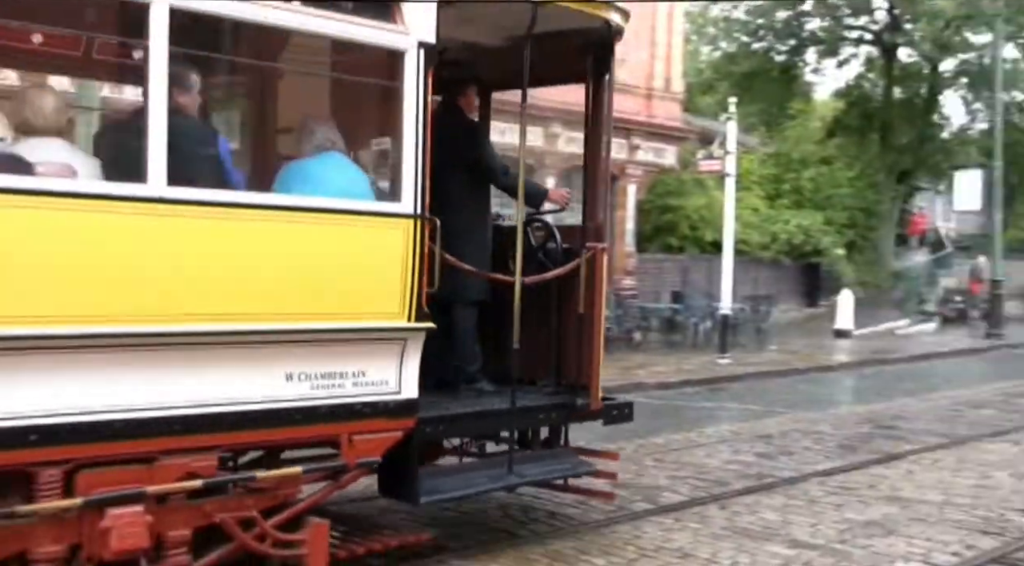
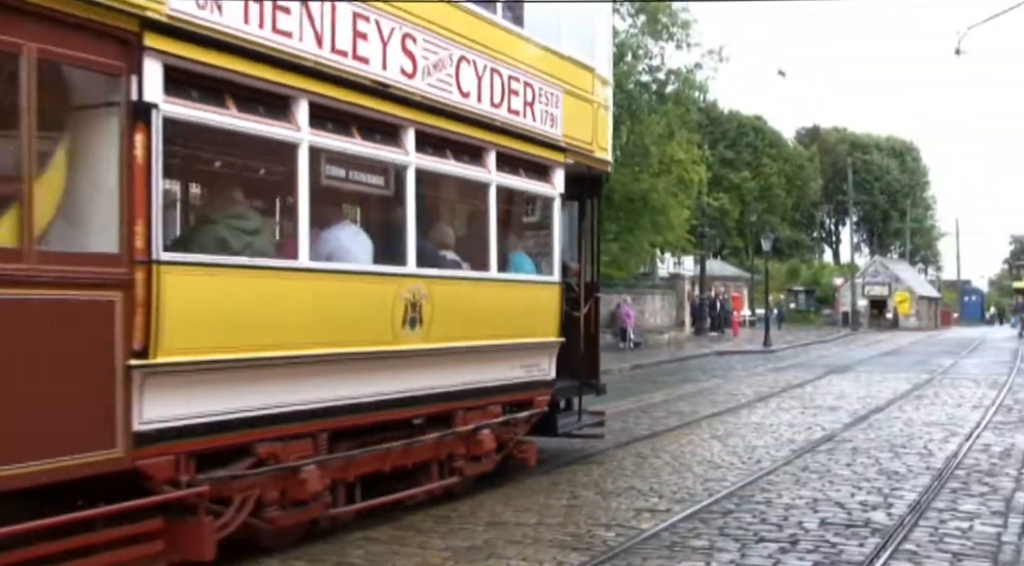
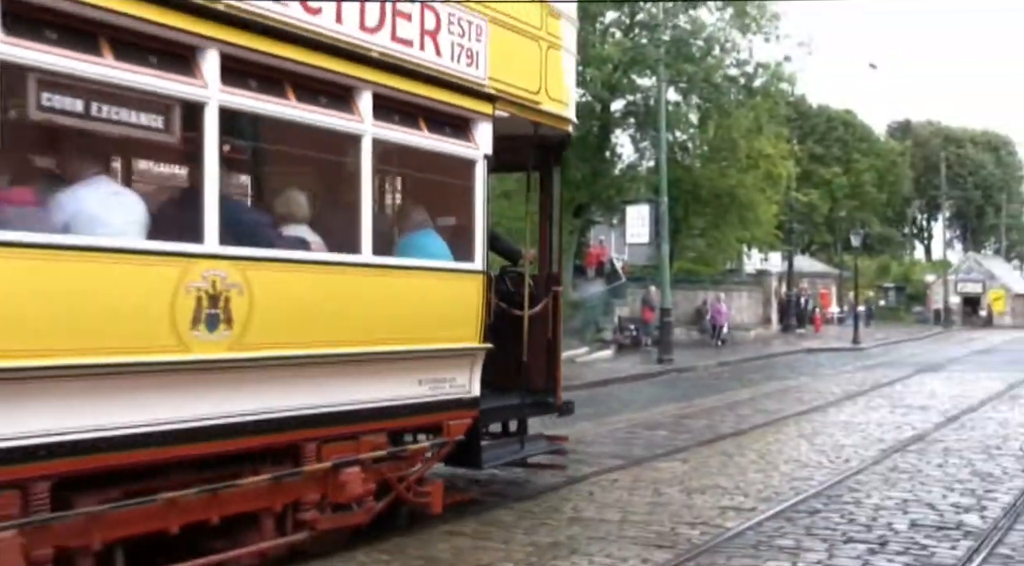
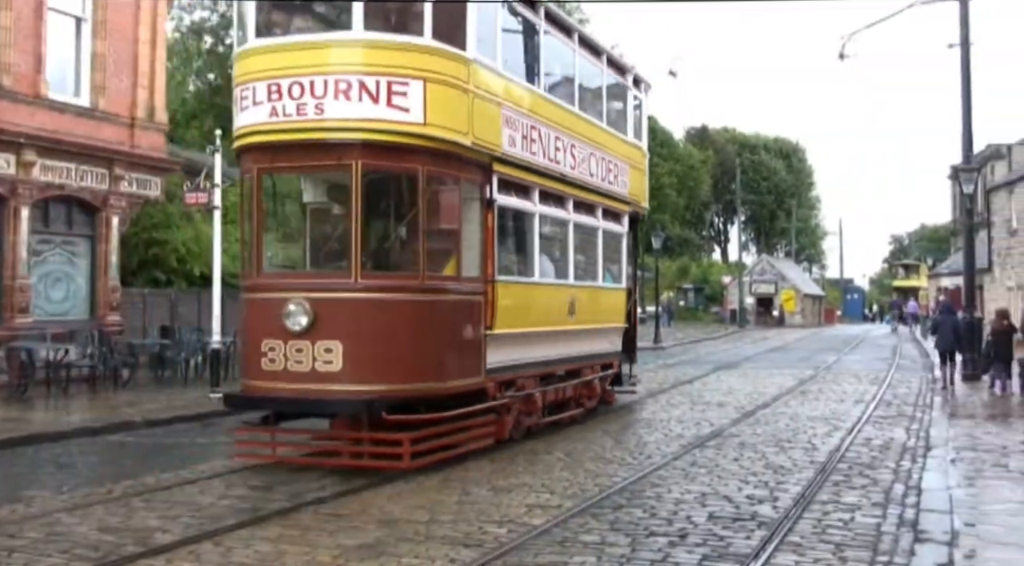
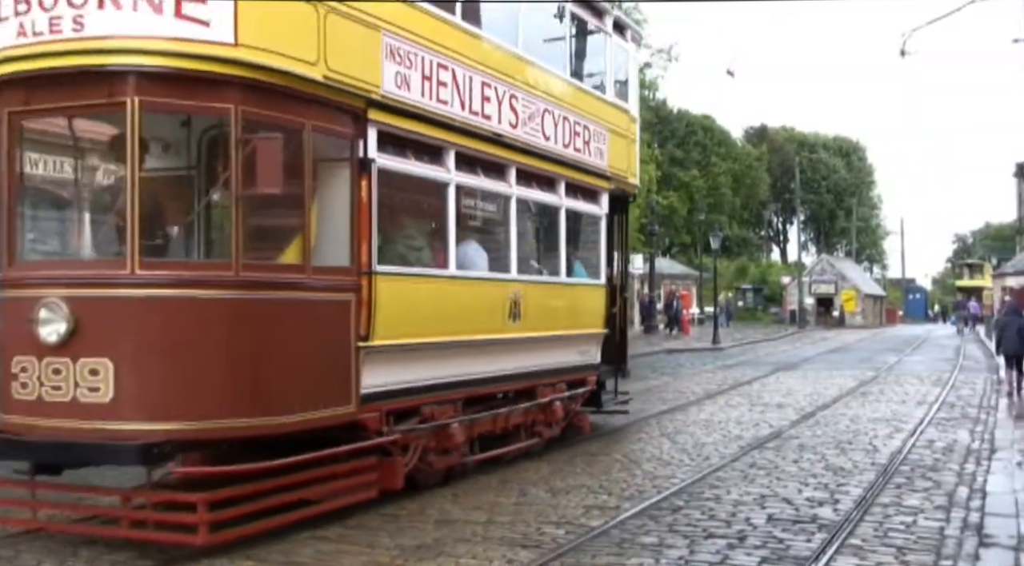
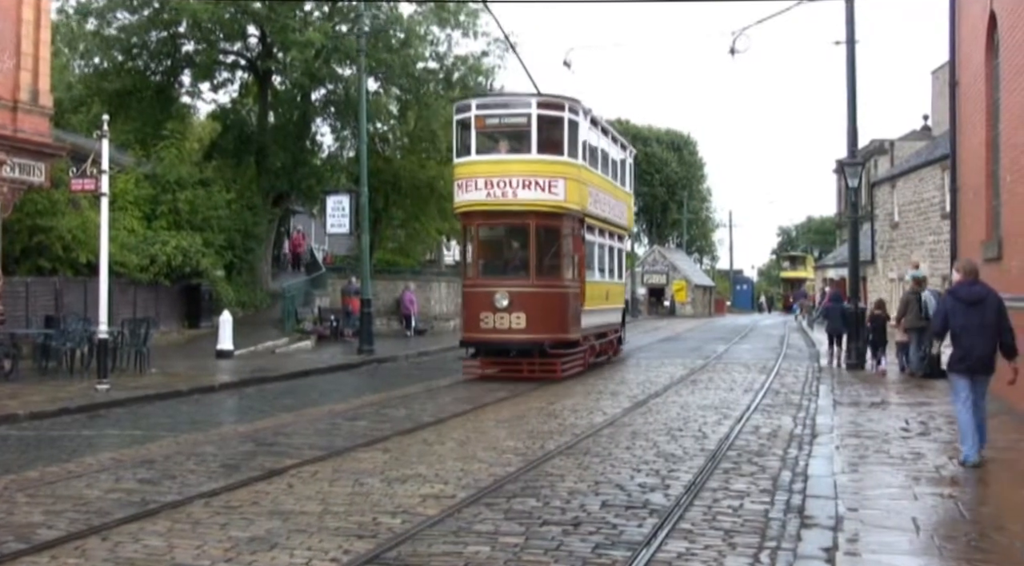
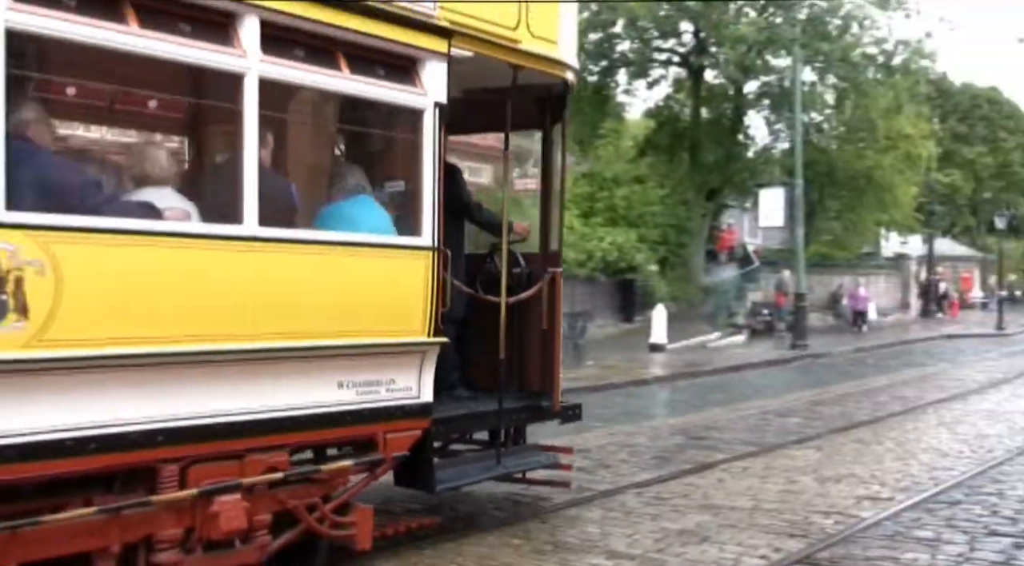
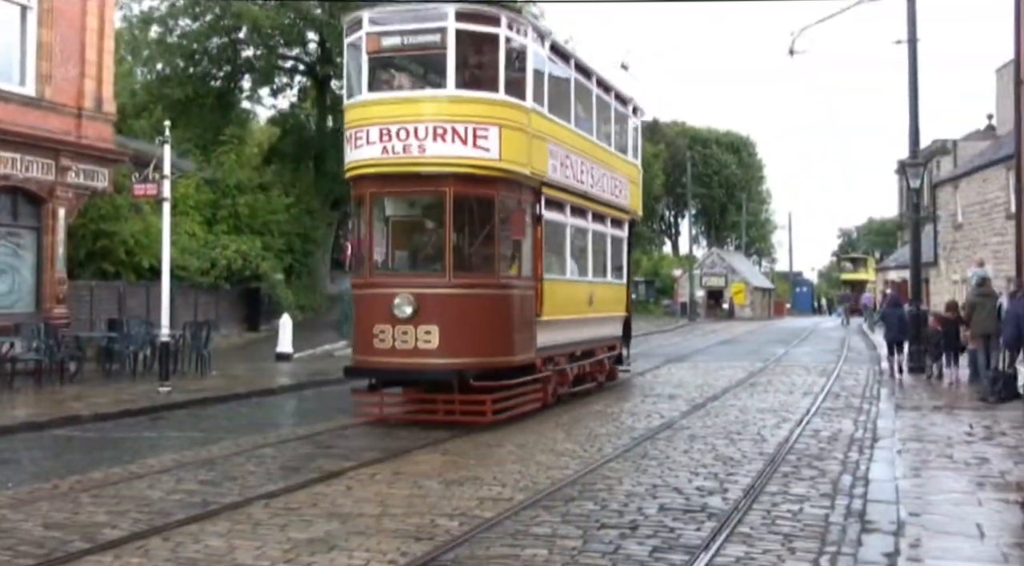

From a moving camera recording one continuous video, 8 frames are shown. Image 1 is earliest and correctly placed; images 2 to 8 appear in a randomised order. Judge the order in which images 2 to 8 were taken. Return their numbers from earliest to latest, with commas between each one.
7, 3, 2, 5, 4, 8, 6
